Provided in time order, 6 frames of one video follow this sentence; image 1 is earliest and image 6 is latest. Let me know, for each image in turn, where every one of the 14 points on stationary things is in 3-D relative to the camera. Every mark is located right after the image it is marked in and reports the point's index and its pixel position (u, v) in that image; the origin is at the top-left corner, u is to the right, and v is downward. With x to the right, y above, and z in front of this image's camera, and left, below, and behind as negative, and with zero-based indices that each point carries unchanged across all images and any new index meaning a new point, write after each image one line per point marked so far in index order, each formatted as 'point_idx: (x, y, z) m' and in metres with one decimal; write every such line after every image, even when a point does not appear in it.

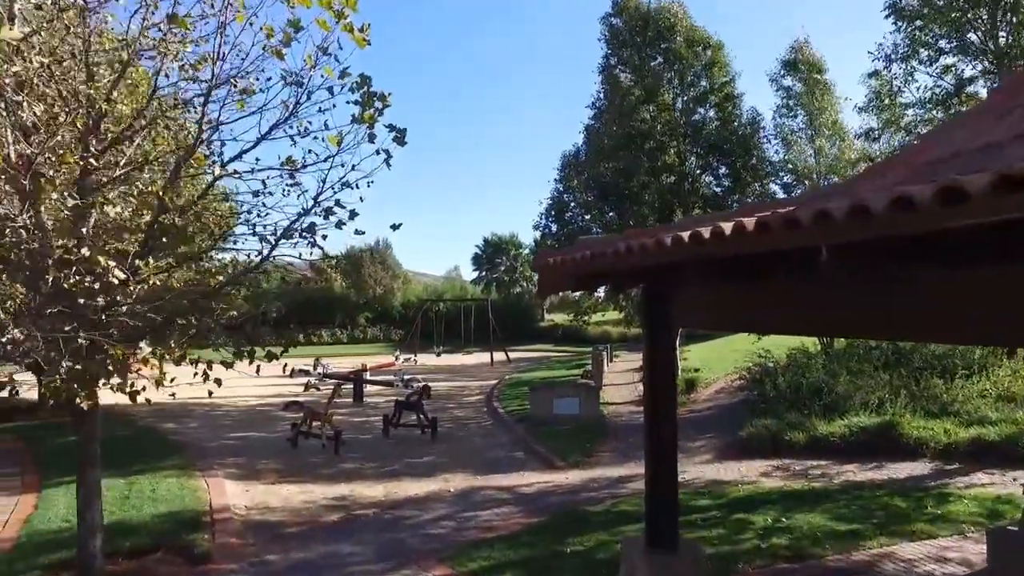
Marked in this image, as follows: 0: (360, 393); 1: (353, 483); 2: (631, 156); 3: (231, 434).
0: (-3.7, -2.6, +17.2) m
1: (-2.2, -2.7, +9.8) m
2: (+2.5, +2.8, +15.3) m
3: (-5.4, -2.8, +13.7) m
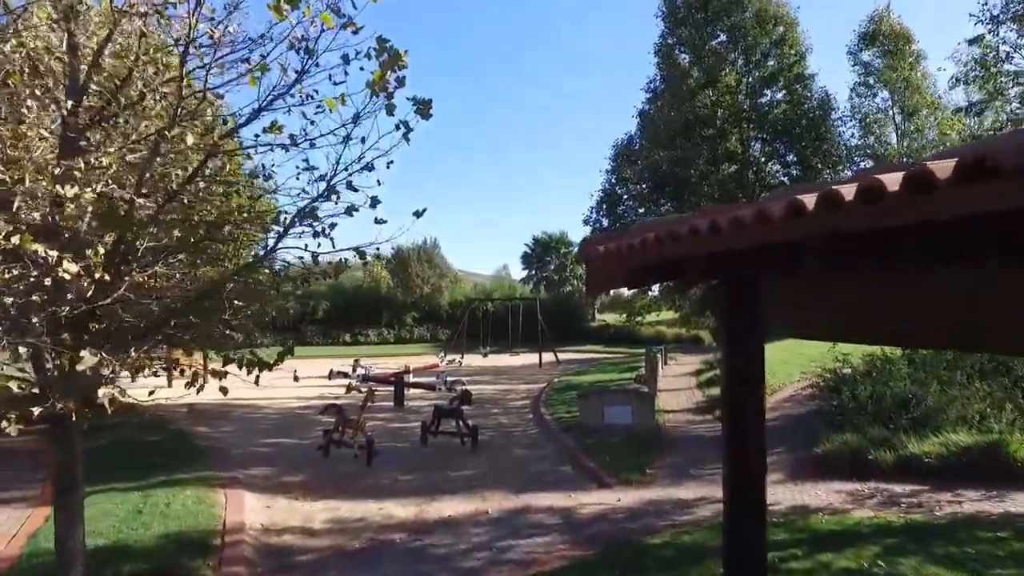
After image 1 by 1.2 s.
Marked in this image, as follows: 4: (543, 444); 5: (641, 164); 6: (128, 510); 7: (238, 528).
0: (-2.6, -2.5, +16.4) m
1: (-1.6, -2.7, +9.0) m
2: (+3.5, +2.8, +14.0) m
3: (-4.6, -2.8, +13.1) m
4: (+0.5, -2.7, +12.4) m
5: (+2.7, +2.6, +14.7) m
6: (-4.5, -2.6, +8.3) m
7: (-2.9, -2.6, +7.6) m
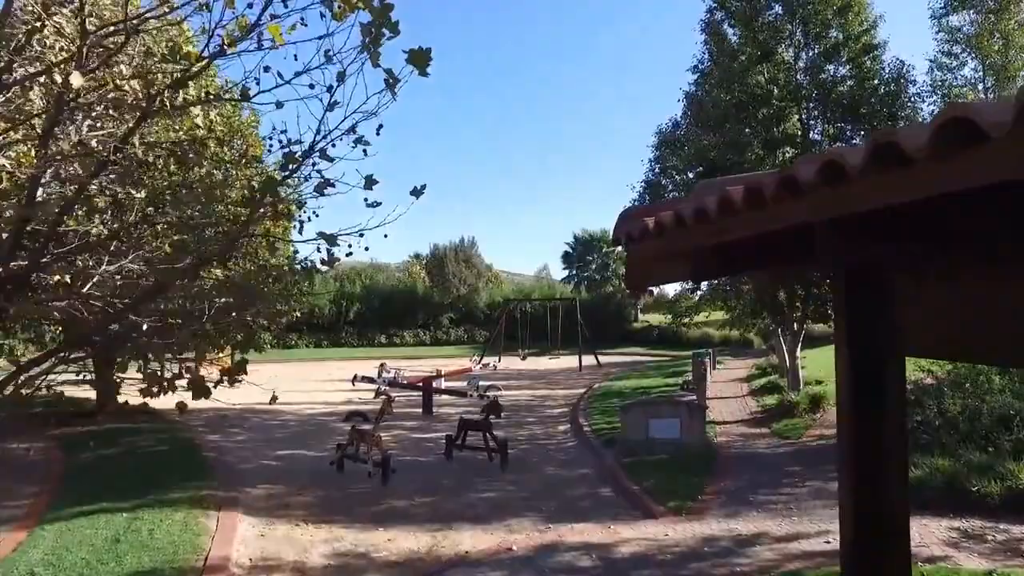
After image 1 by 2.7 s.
0: (-1.8, -2.5, +15.4) m
1: (-1.3, -2.7, +7.9) m
2: (+4.1, +2.9, +12.6) m
3: (-4.0, -2.8, +12.1) m
4: (+1.1, -2.7, +11.2) m
5: (+3.3, +2.6, +13.3) m
6: (-4.2, -2.6, +7.3) m
7: (-2.7, -2.5, +6.5) m
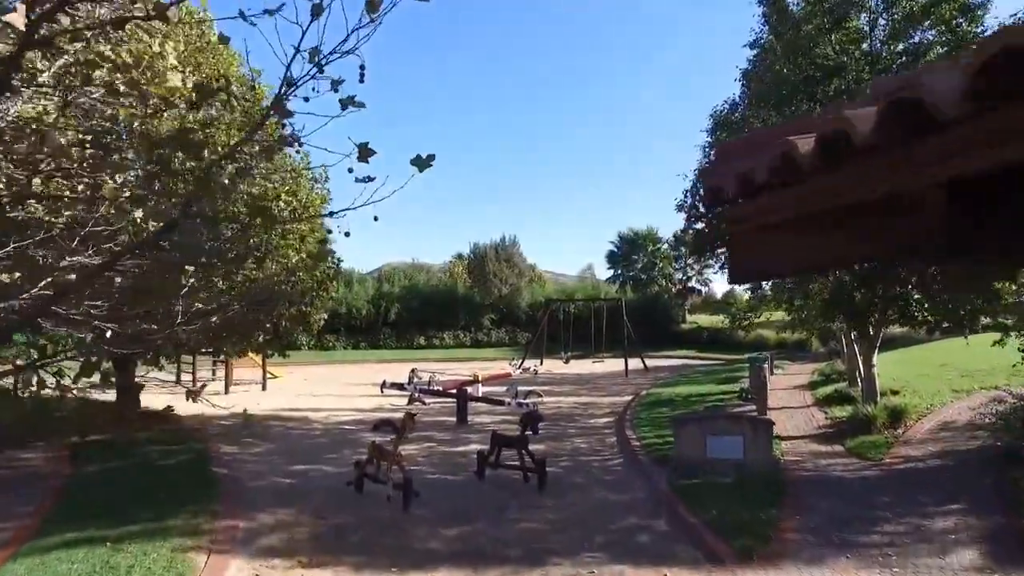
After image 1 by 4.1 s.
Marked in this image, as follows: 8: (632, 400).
0: (-1.0, -2.5, +14.2) m
1: (-1.0, -2.7, +6.7) m
2: (+4.7, +2.9, +11.1) m
3: (-3.4, -2.8, +11.1) m
4: (+1.6, -2.7, +9.9) m
5: (+4.0, +2.6, +11.8) m
6: (-3.9, -2.6, +6.4) m
7: (-2.4, -2.5, +5.5) m
8: (+3.0, -2.8, +17.5) m
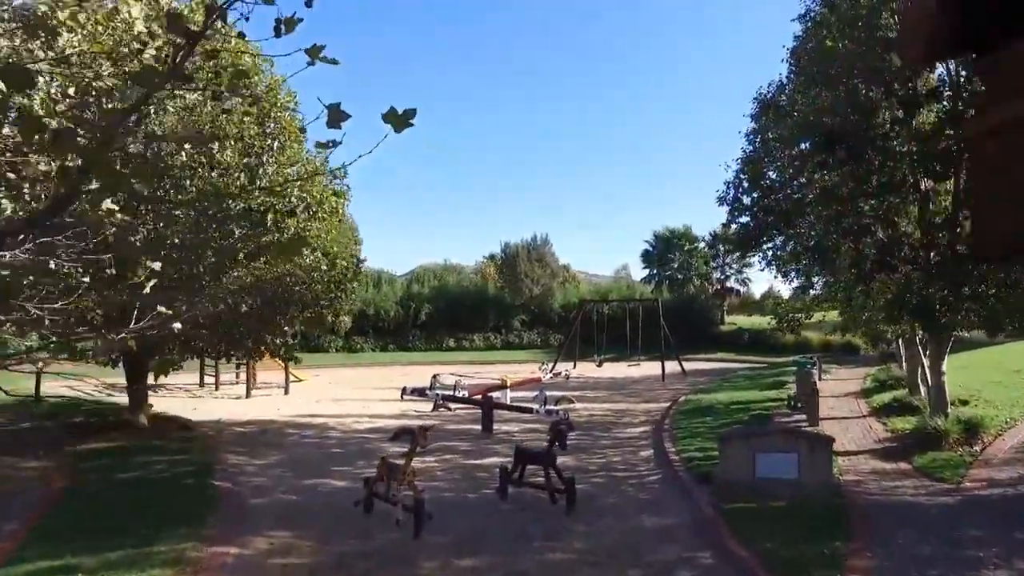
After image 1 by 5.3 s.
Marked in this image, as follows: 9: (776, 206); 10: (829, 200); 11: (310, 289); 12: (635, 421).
0: (-0.5, -2.5, +13.3) m
1: (-0.8, -2.7, +5.8) m
2: (+5.0, +2.9, +9.9) m
3: (-3.0, -2.8, +10.3) m
4: (+1.9, -2.7, +8.8) m
5: (+4.3, +2.6, +10.7) m
6: (-3.7, -2.6, +5.6) m
7: (-2.3, -2.5, +4.6) m
8: (+3.6, -2.8, +16.4) m
9: (+4.0, +1.2, +11.4) m
10: (+4.4, +1.2, +10.0) m
11: (-4.2, 0.0, +14.7) m
12: (+2.6, -2.8, +14.9) m
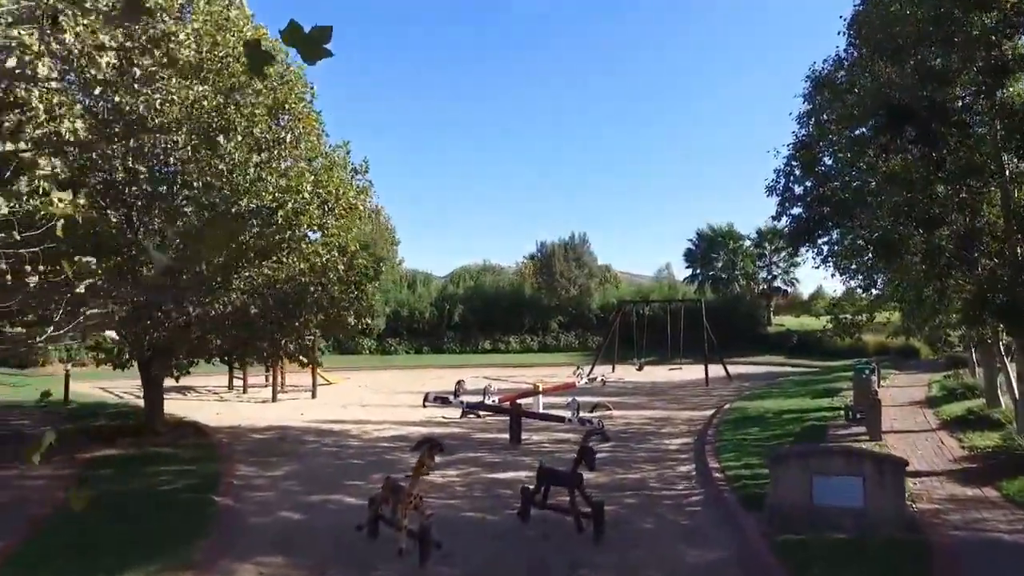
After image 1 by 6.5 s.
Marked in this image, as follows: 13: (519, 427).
0: (0.0, -2.5, +12.4) m
1: (-0.7, -2.6, +4.9) m
2: (+5.3, +2.9, +8.7) m
3: (-2.7, -2.8, +9.5) m
4: (+2.1, -2.7, +7.7) m
5: (+4.7, +2.6, +9.5) m
6: (-3.7, -2.6, +4.9) m
7: (-2.3, -2.5, +3.8) m
8: (+4.3, -2.7, +15.2) m
9: (+4.4, +1.2, +10.2) m
10: (+4.7, +1.2, +8.8) m
11: (-3.6, 0.0, +13.9) m
12: (+3.2, -2.8, +13.8) m
13: (+0.1, -2.6, +13.1) m
